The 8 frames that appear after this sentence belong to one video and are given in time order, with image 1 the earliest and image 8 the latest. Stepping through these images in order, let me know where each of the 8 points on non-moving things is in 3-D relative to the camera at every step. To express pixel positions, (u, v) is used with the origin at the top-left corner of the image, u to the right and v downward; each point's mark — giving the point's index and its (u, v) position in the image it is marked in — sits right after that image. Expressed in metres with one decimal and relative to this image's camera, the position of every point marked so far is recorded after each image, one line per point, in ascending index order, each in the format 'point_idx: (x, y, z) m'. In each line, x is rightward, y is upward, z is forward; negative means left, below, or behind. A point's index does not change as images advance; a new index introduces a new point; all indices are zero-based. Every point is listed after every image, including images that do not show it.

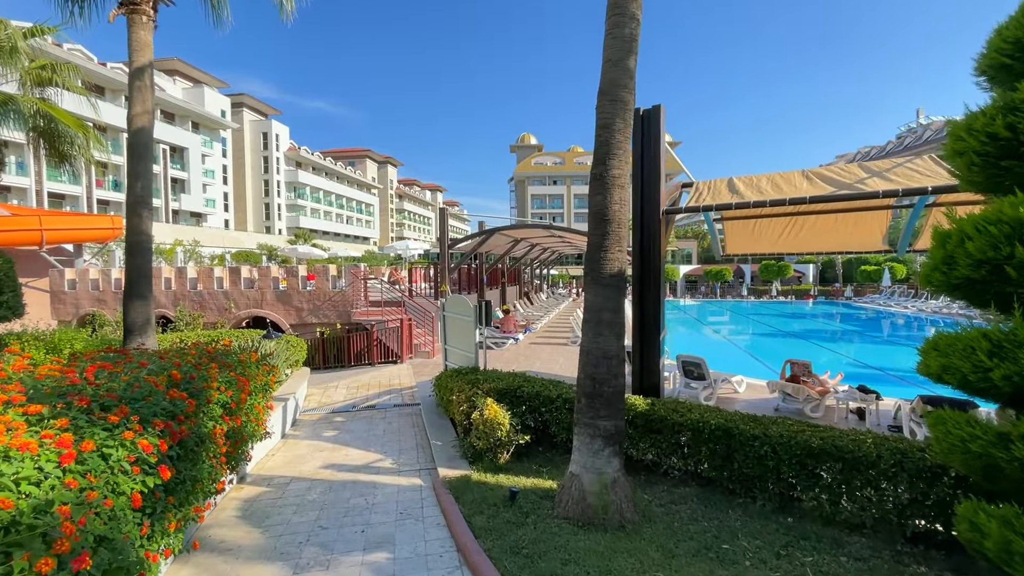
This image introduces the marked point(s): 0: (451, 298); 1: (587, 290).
0: (-0.8, -0.1, +6.9) m
1: (+0.6, 0.0, +3.9) m
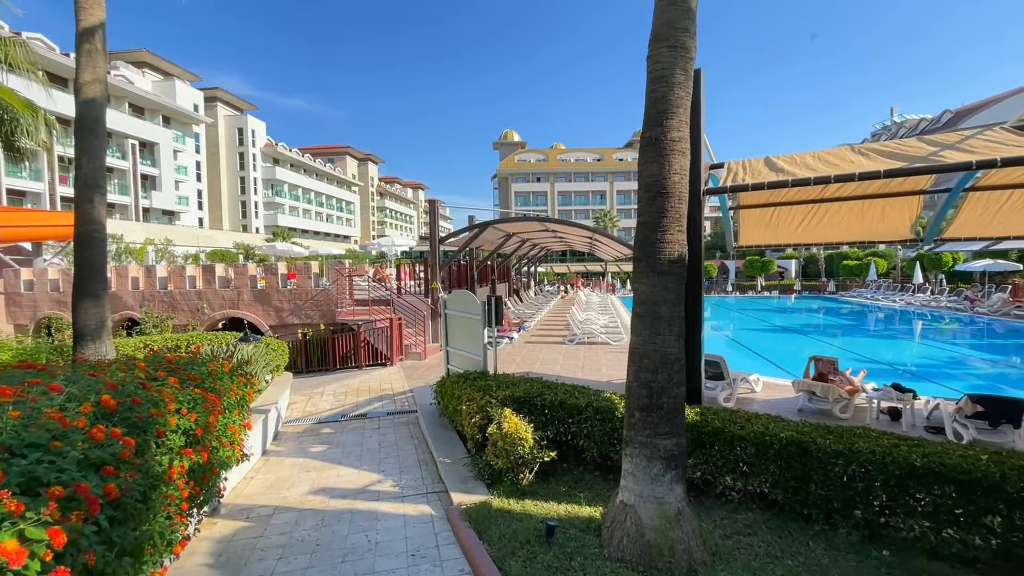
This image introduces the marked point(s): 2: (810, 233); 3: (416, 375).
0: (-0.7, -0.1, +6.2) m
1: (+0.9, 0.0, +3.2) m
2: (+5.6, +1.0, +9.0) m
3: (-2.1, -1.9, +10.7) m
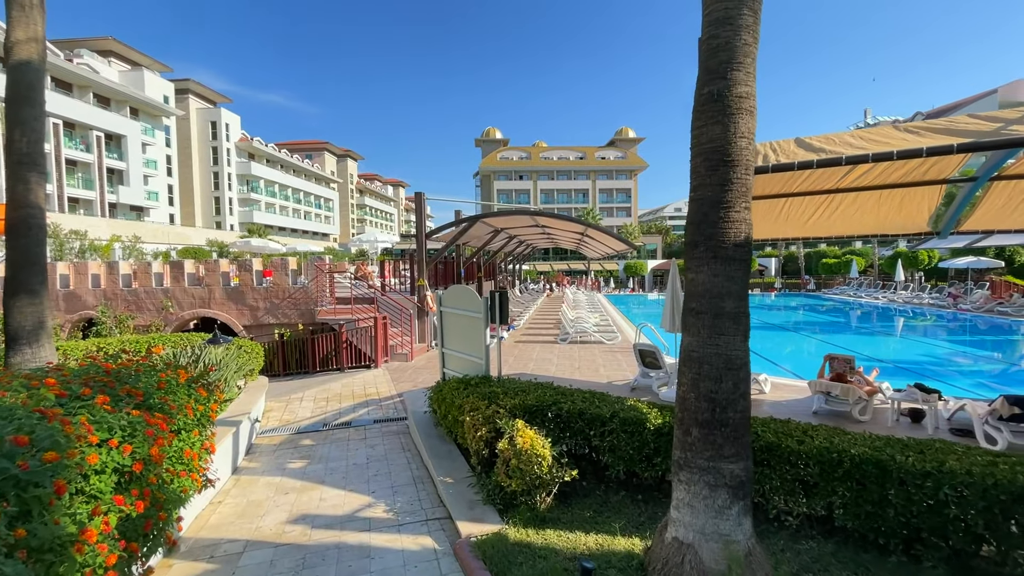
0: (-0.7, 0.0, +5.5) m
1: (+1.0, +0.1, +2.7) m
2: (+5.5, +1.1, +8.6) m
3: (-2.3, -1.9, +10.0) m
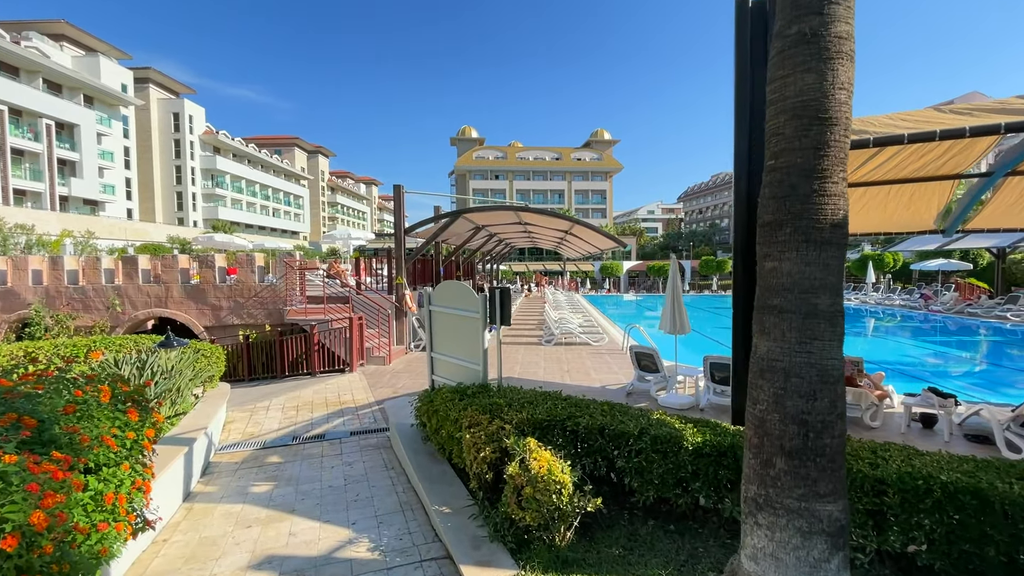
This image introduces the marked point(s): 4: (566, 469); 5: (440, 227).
0: (-0.7, 0.0, +4.9) m
1: (+1.2, +0.1, +2.1) m
2: (+5.3, +1.1, +8.3) m
3: (-2.5, -1.8, +9.2) m
4: (+0.4, -1.2, +3.2) m
5: (-2.0, +1.7, +13.4) m
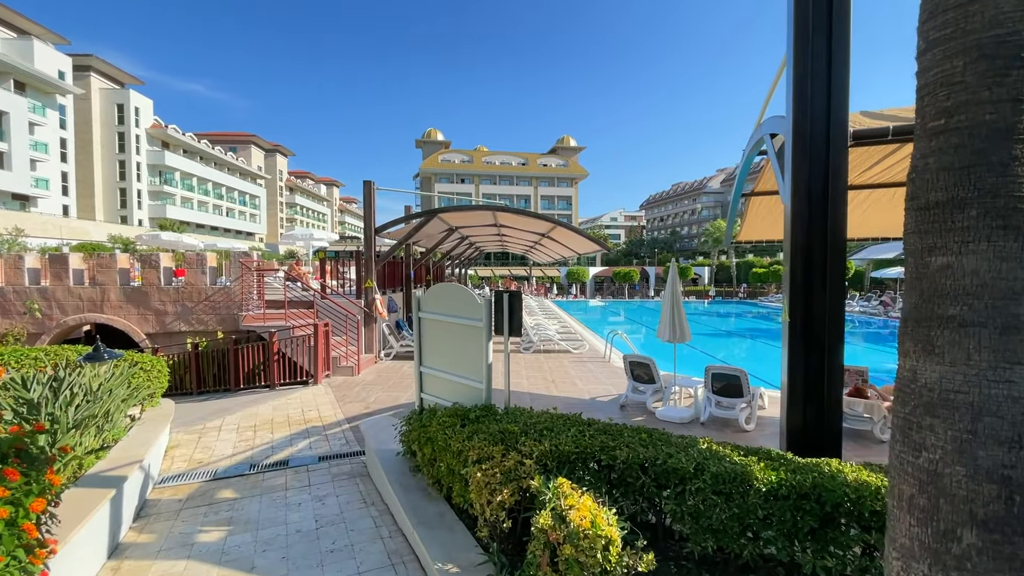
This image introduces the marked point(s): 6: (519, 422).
0: (-0.6, 0.0, +4.2) m
1: (+1.4, +0.1, +1.5) m
2: (+5.1, +1.0, +8.1) m
3: (-2.8, -1.9, +8.3) m
4: (+0.5, -1.2, +2.5) m
5: (-2.6, +1.6, +12.6) m
6: (+0.1, -1.0, +3.4) m
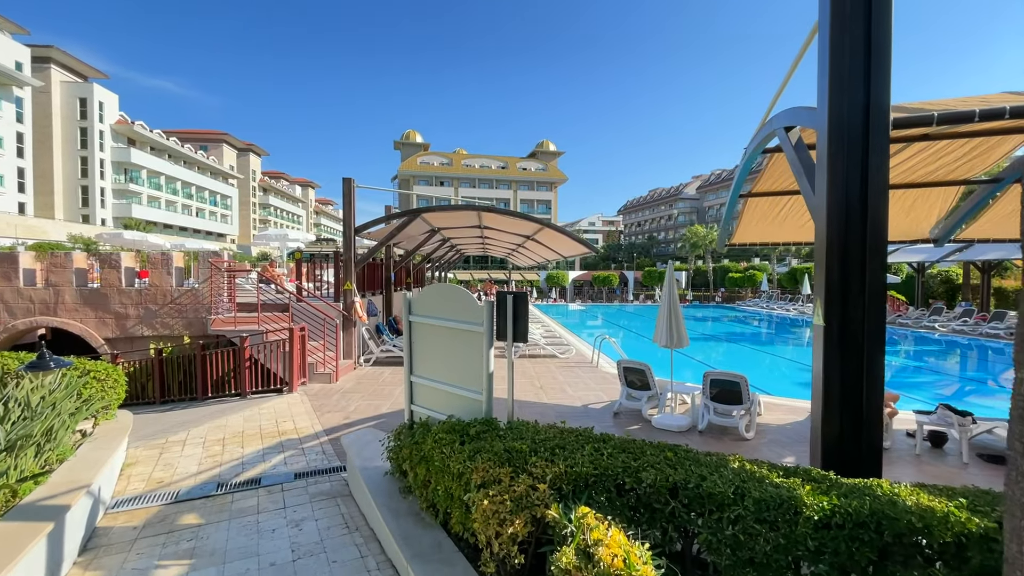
0: (-0.6, 0.0, +3.8) m
1: (+1.5, +0.1, +1.2) m
2: (+4.9, +0.9, +7.9) m
3: (-3.0, -1.9, +7.8) m
4: (+0.6, -1.2, +2.2) m
5: (-2.9, +1.5, +12.1) m
6: (+0.1, -1.0, +3.1) m
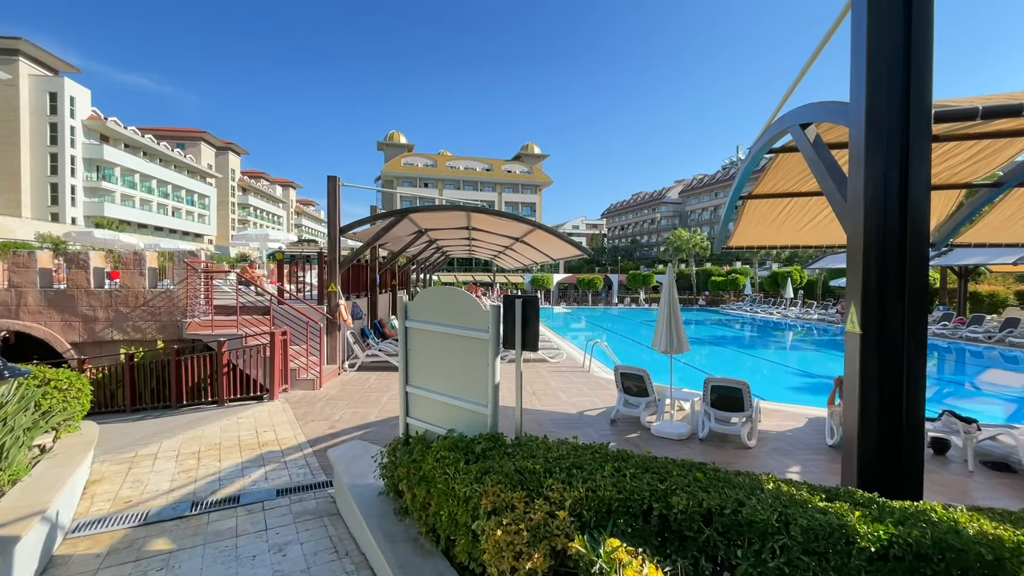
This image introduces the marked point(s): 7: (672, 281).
0: (-0.6, 0.0, +3.5) m
1: (+1.7, +0.1, +1.0) m
2: (+4.8, +0.9, +7.8) m
3: (-3.1, -2.0, +7.4) m
4: (+0.7, -1.2, +1.9) m
5: (-3.2, +1.4, +11.7) m
6: (+0.2, -1.0, +2.8) m
7: (+2.3, +0.1, +6.8) m
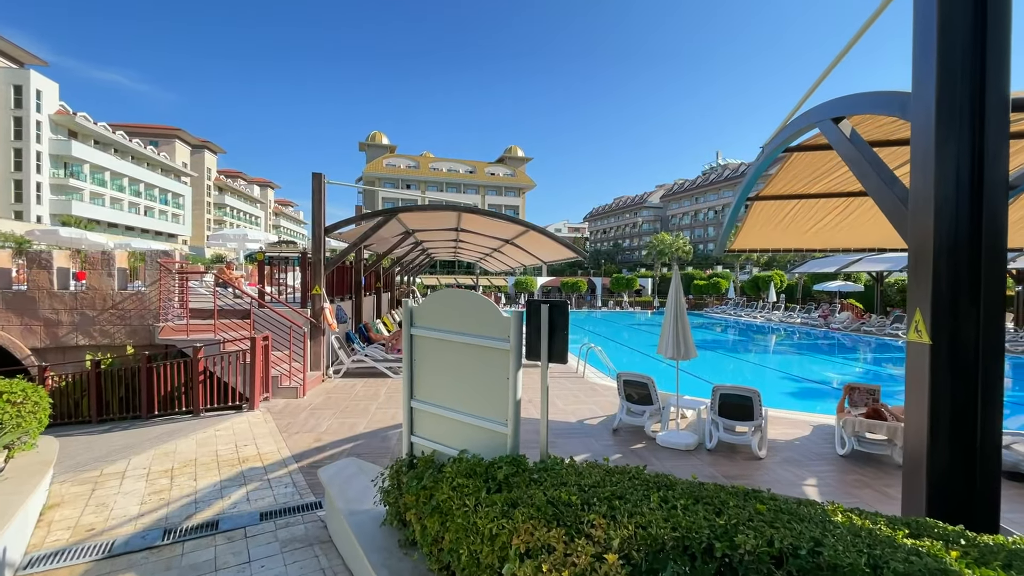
0: (-0.4, -0.1, +3.1) m
1: (+1.9, +0.1, +0.7) m
2: (+4.8, +0.8, +7.7) m
3: (-3.1, -2.0, +7.0) m
4: (+0.9, -1.3, +1.6) m
5: (-3.4, +1.4, +11.2) m
6: (+0.3, -1.0, +2.5) m
7: (+2.3, +0.1, +6.5) m
